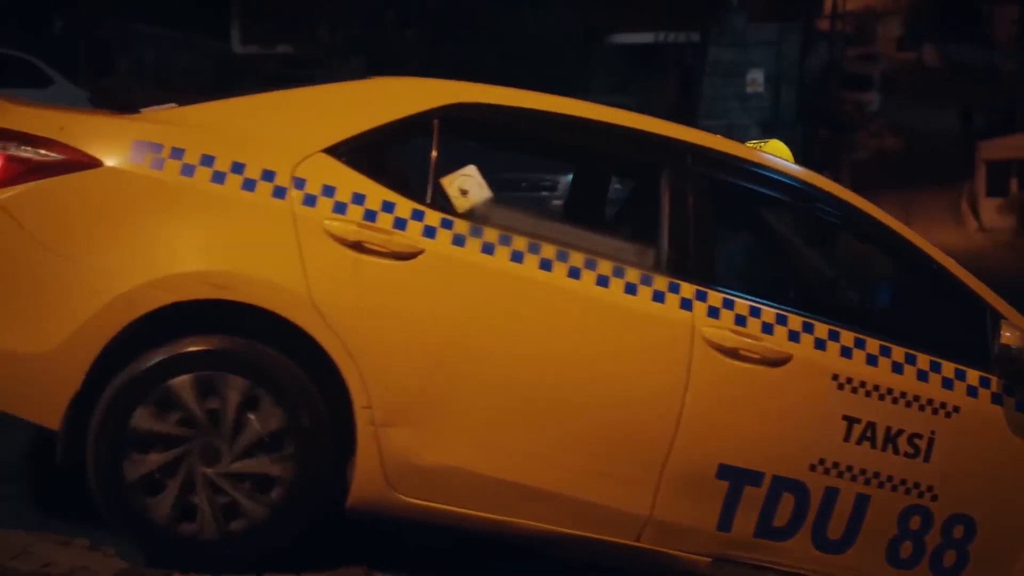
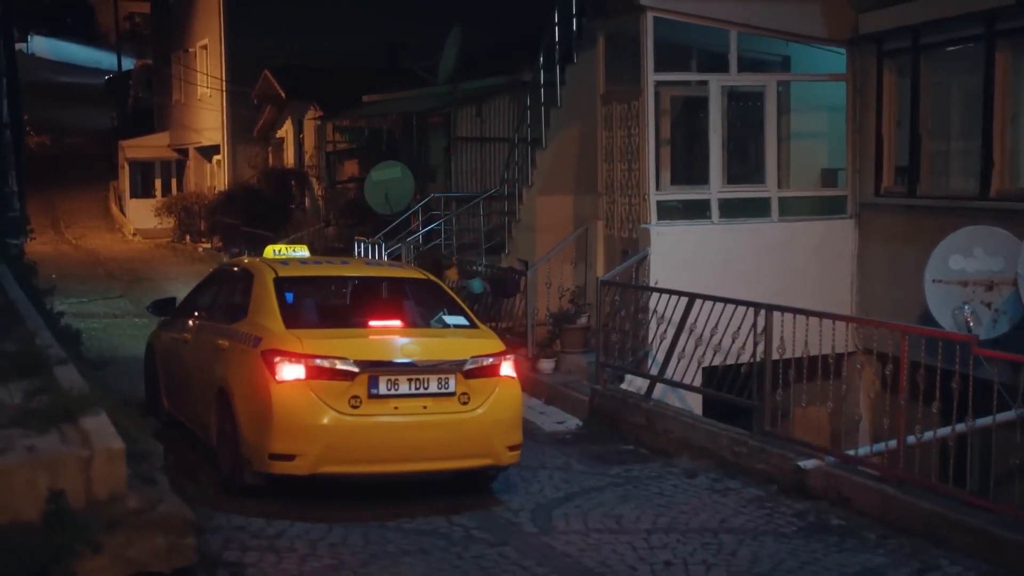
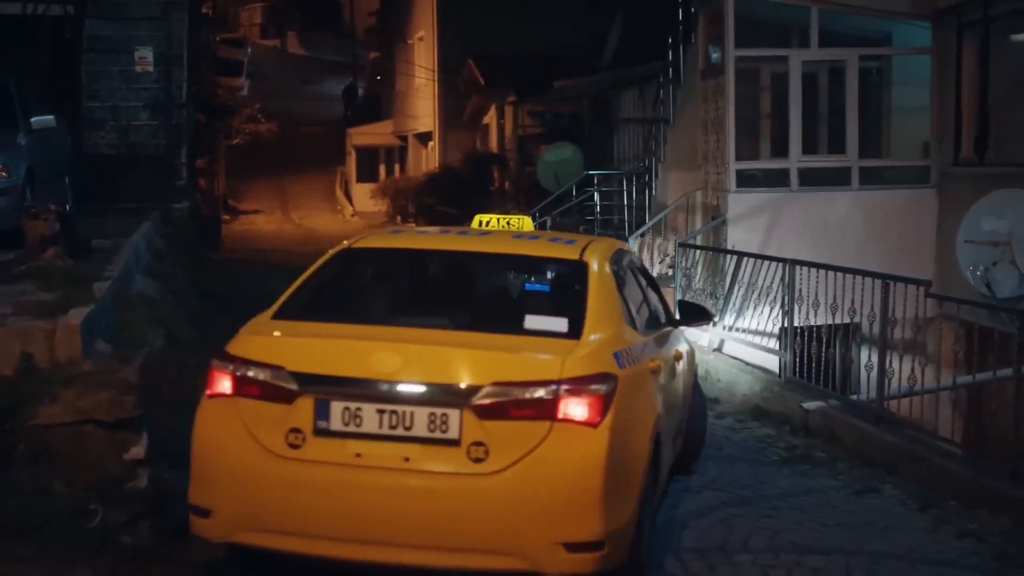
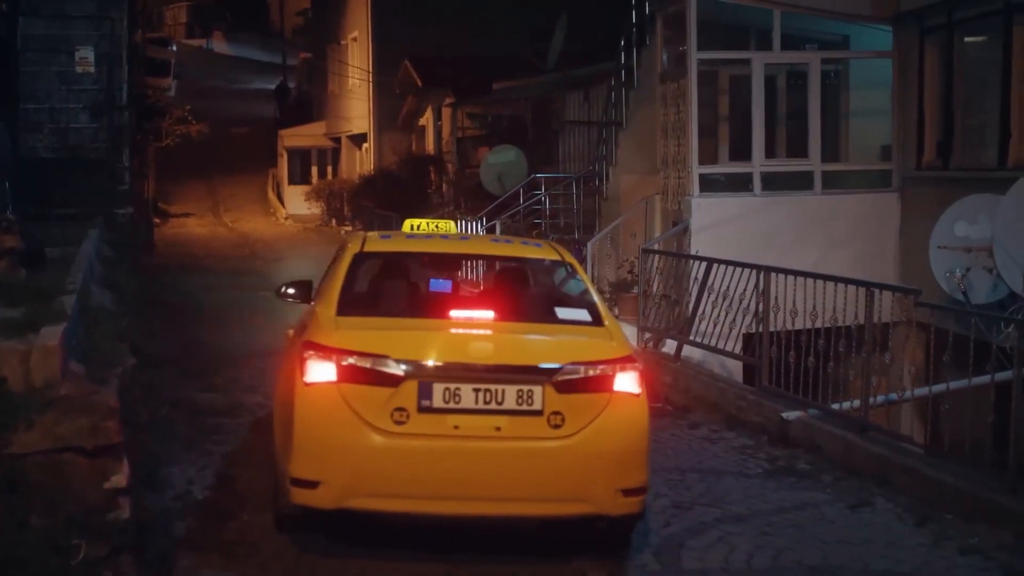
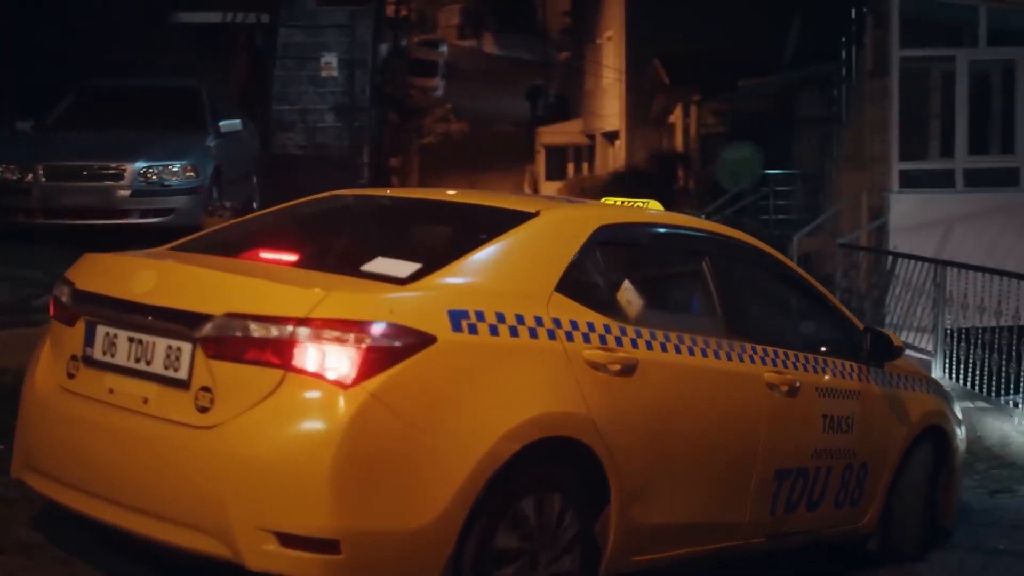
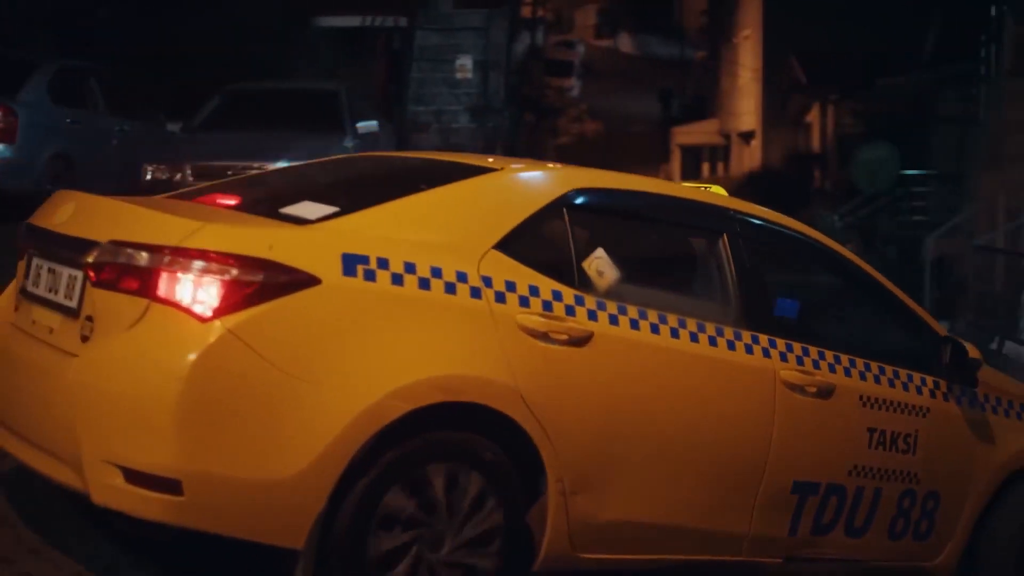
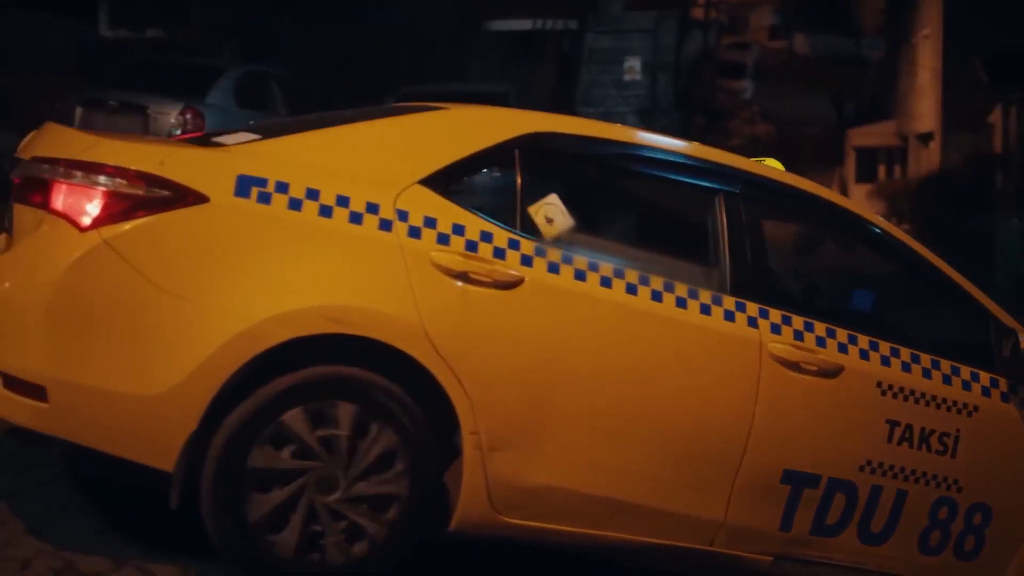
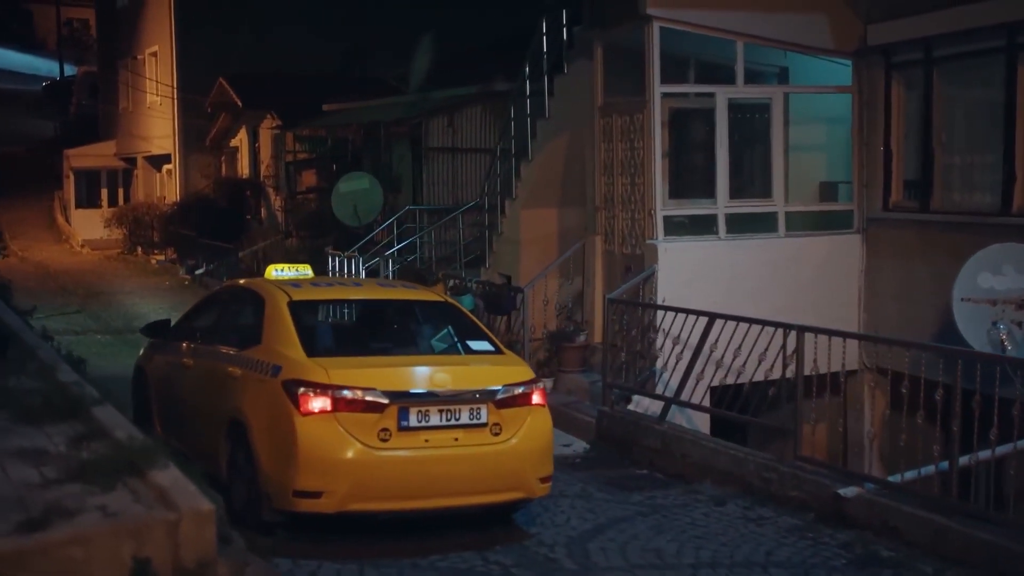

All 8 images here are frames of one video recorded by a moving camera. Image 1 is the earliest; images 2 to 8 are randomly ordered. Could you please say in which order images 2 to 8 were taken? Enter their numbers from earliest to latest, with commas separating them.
7, 6, 5, 3, 4, 2, 8
